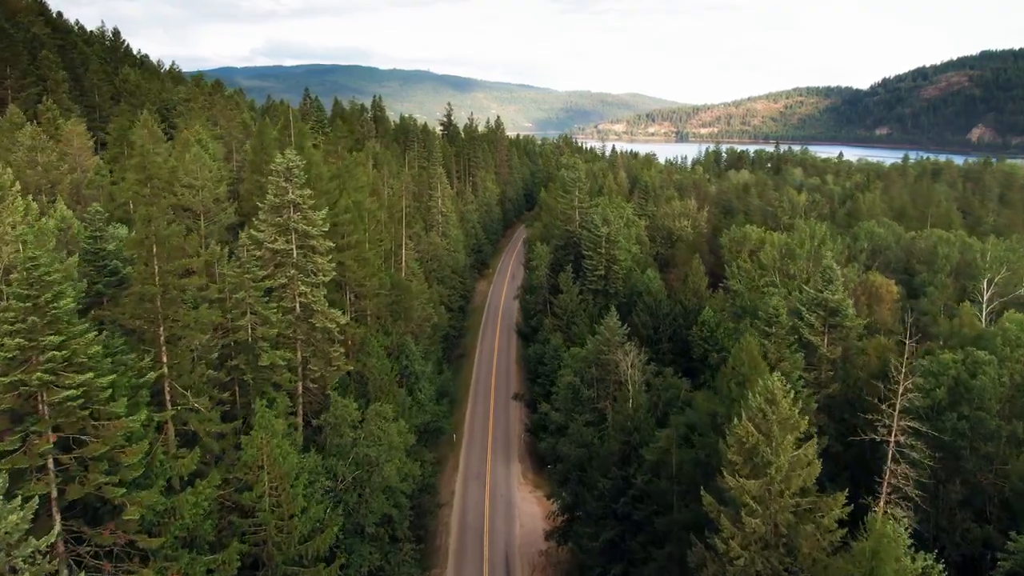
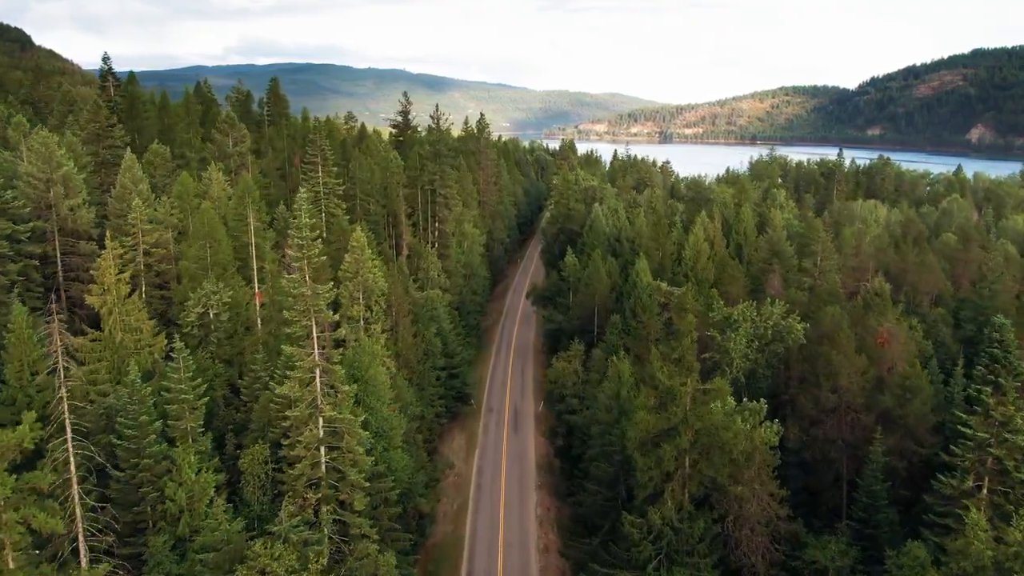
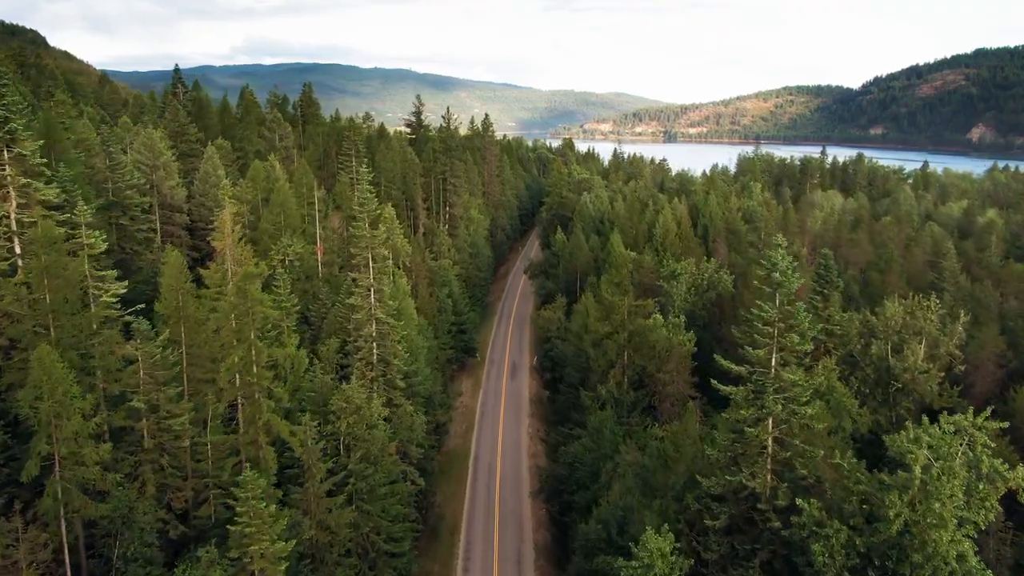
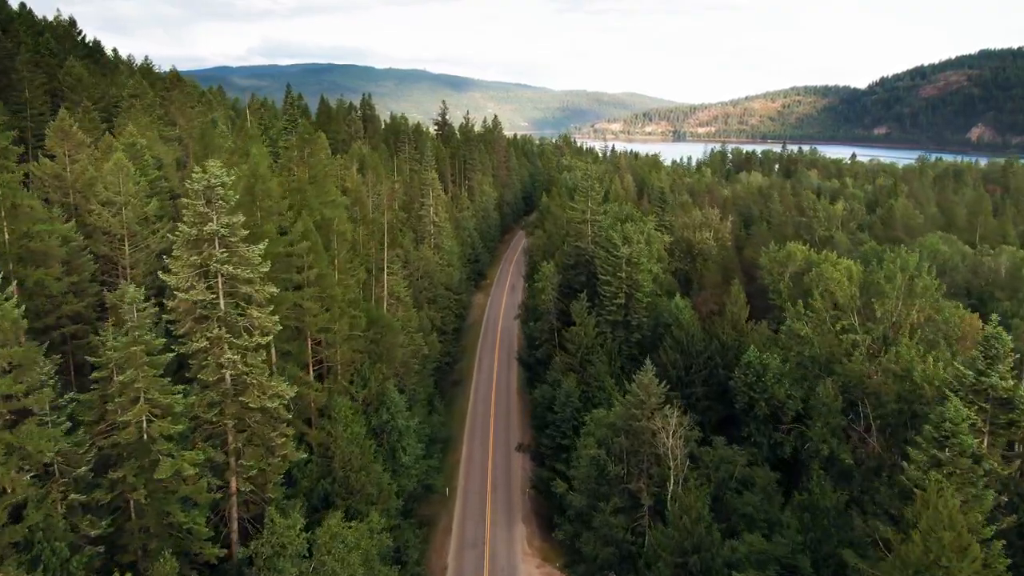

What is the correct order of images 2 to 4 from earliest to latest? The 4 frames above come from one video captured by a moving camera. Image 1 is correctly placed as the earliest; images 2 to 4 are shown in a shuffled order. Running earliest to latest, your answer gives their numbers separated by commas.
4, 3, 2
